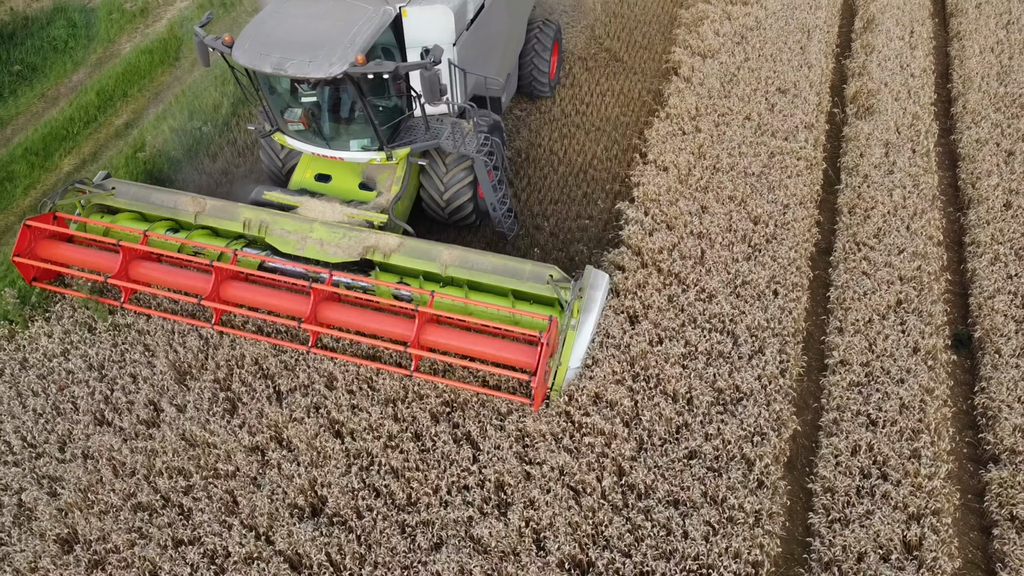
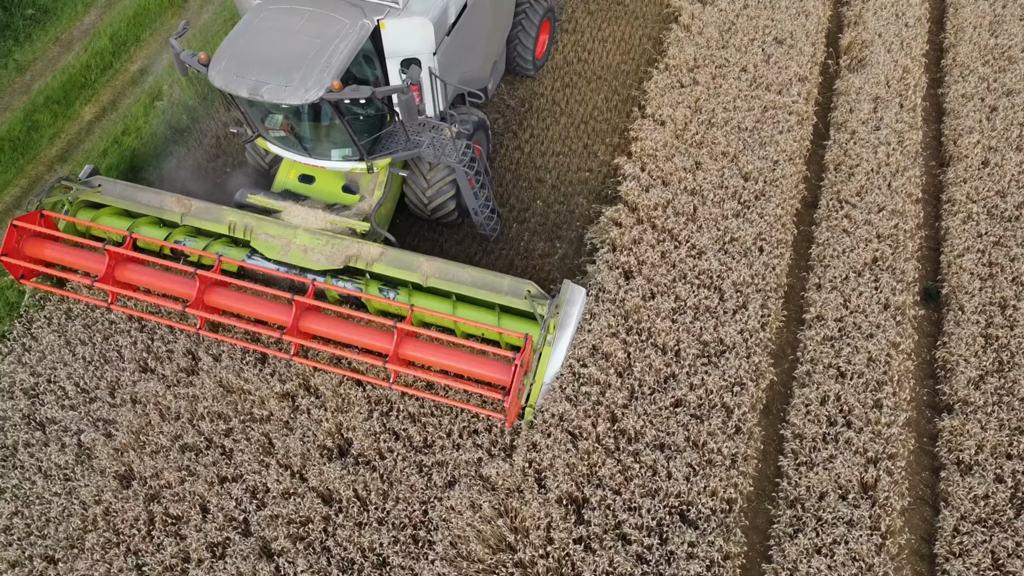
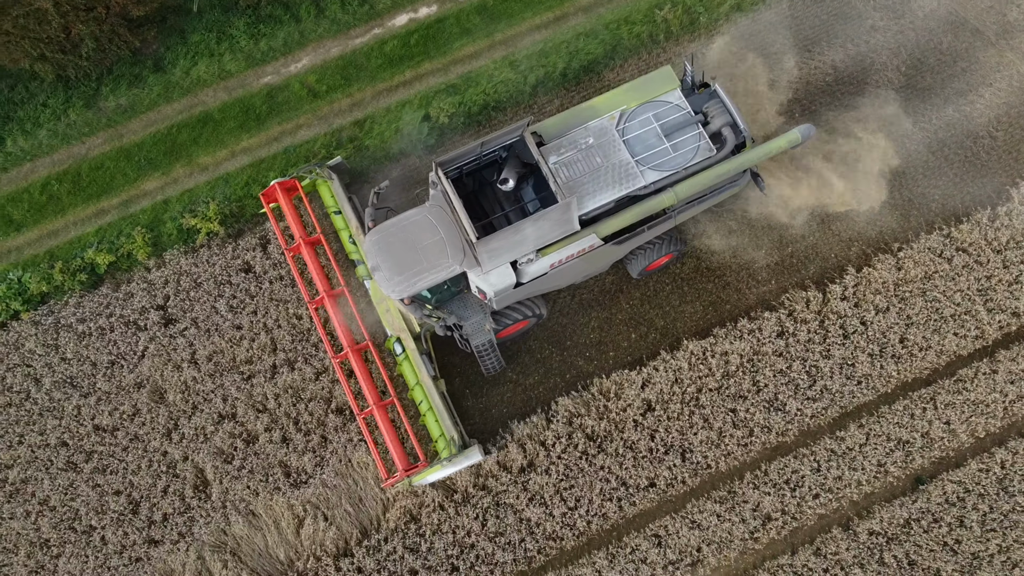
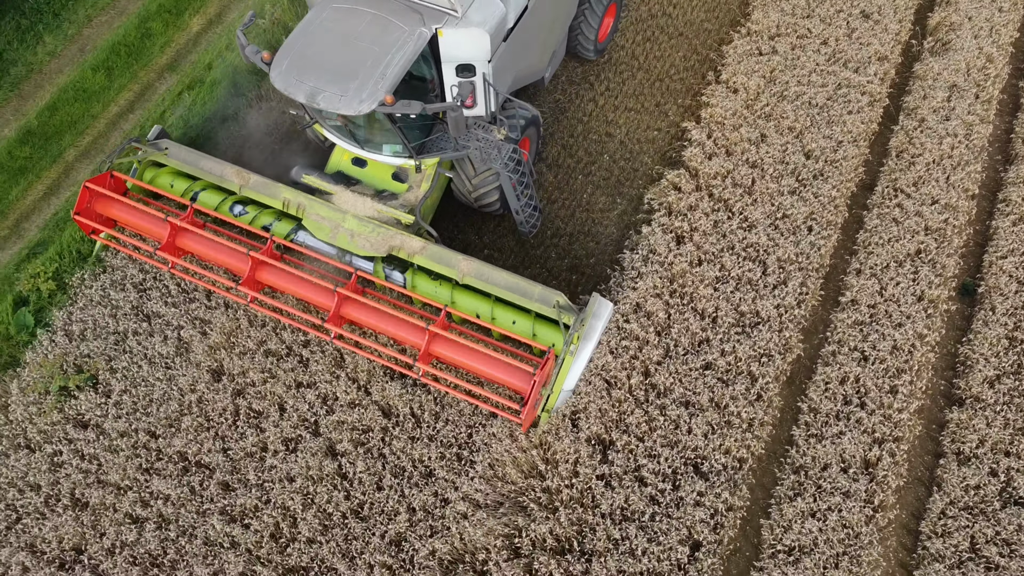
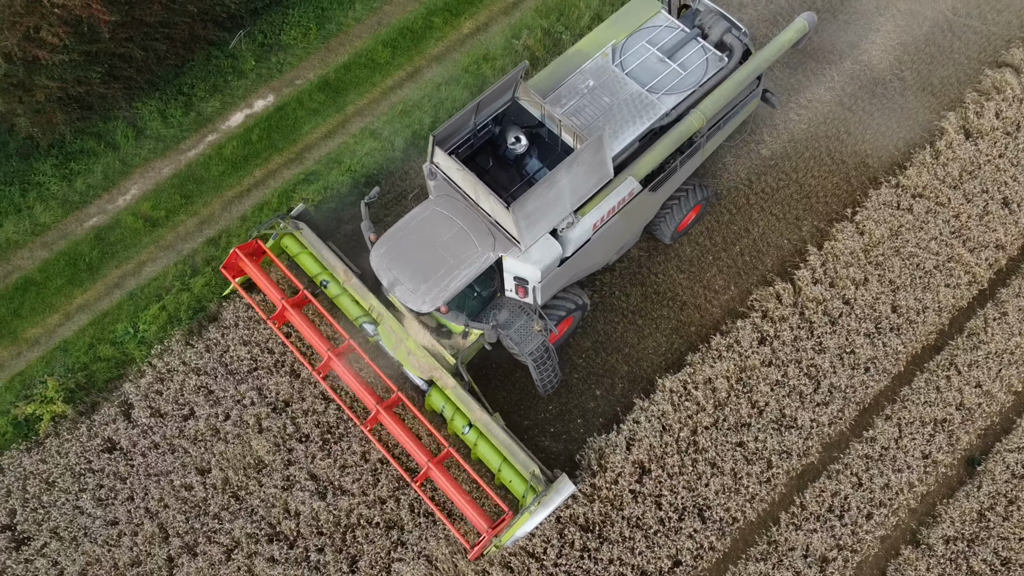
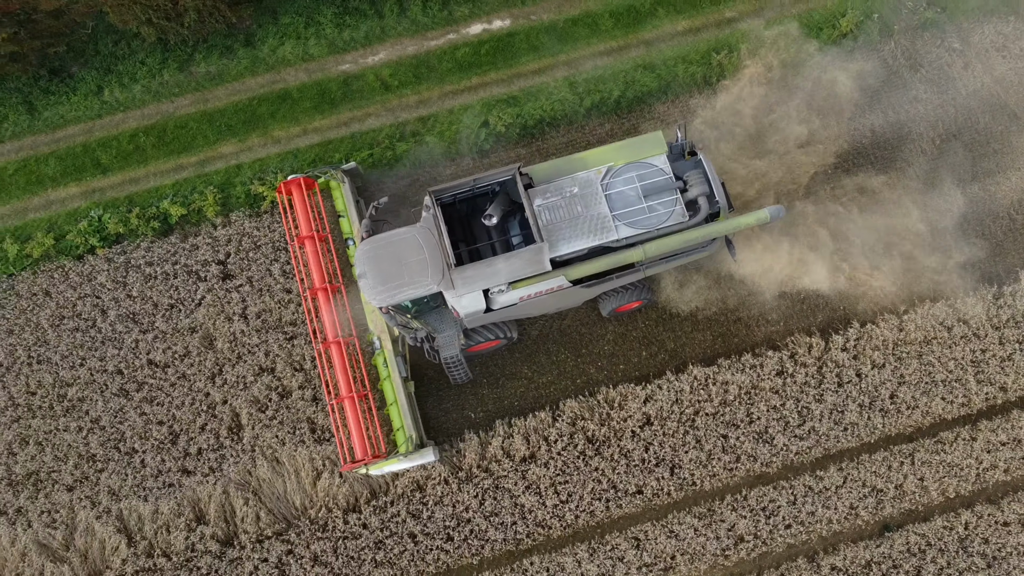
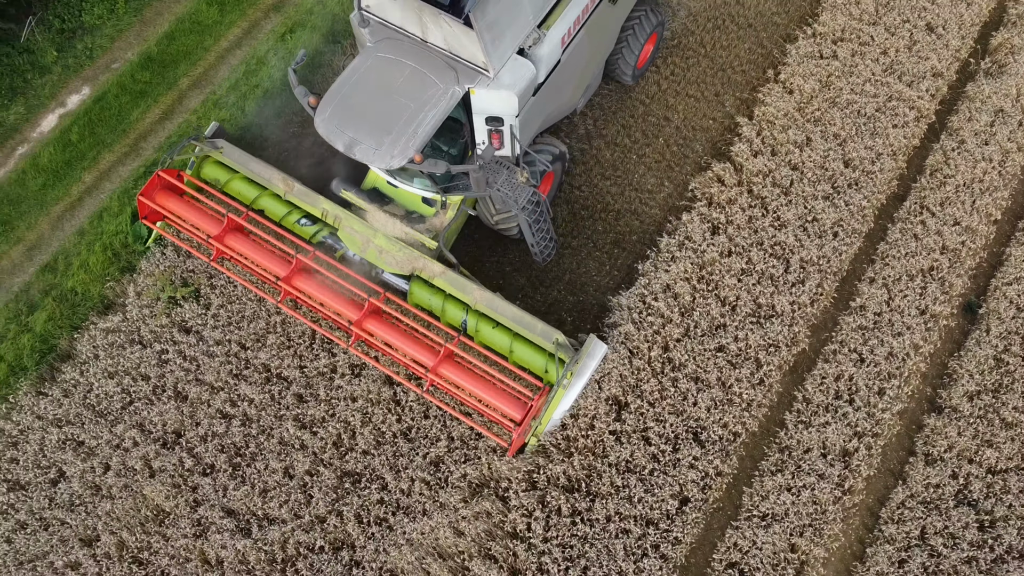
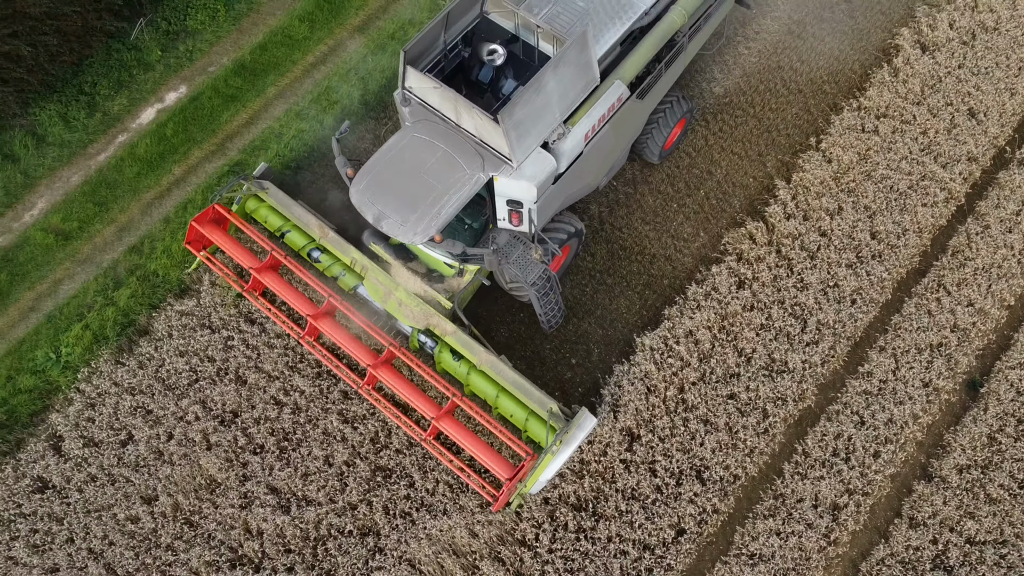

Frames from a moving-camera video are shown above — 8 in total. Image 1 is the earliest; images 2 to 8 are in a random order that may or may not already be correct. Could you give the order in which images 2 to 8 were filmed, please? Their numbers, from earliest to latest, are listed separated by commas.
2, 4, 7, 8, 5, 3, 6
